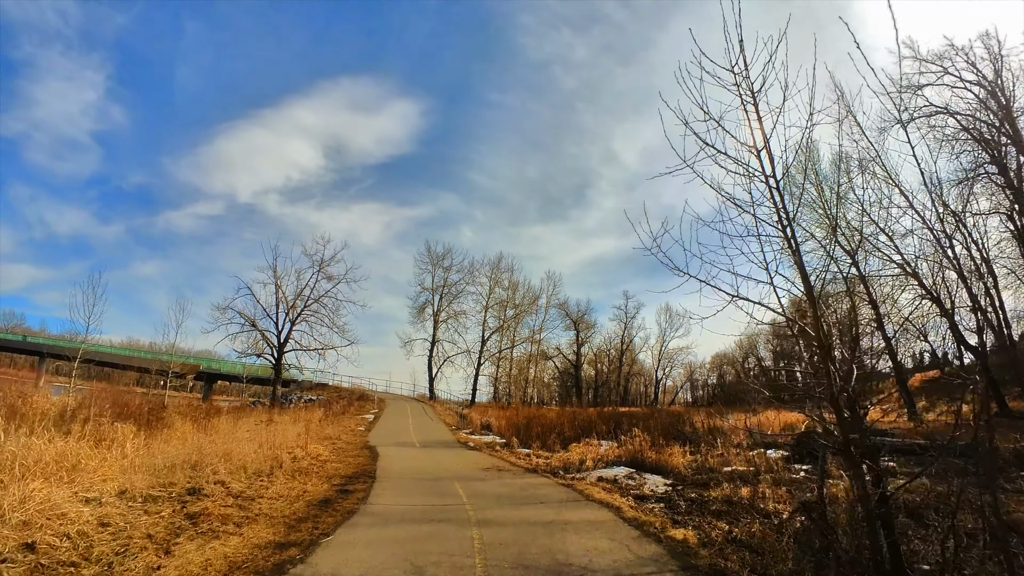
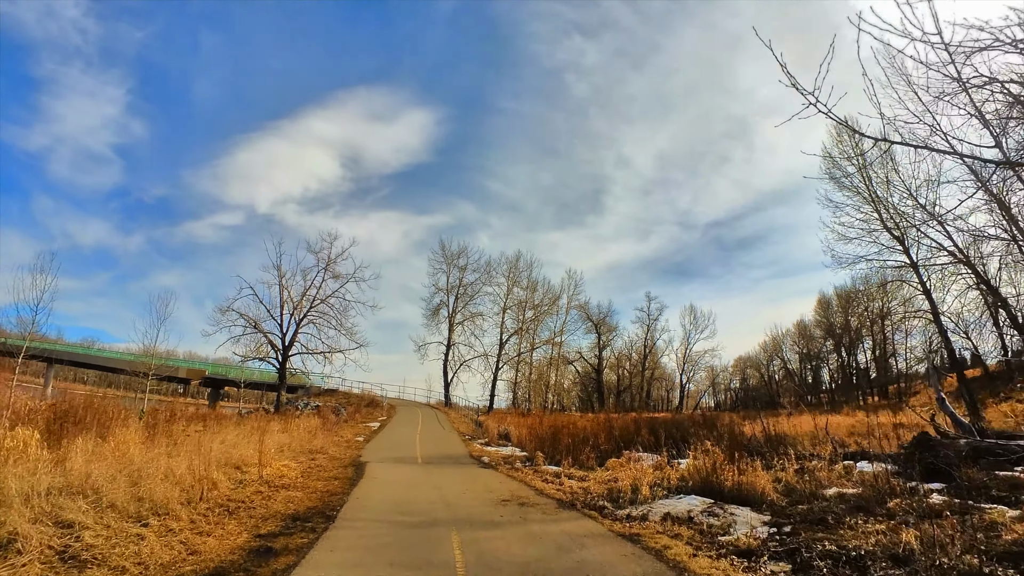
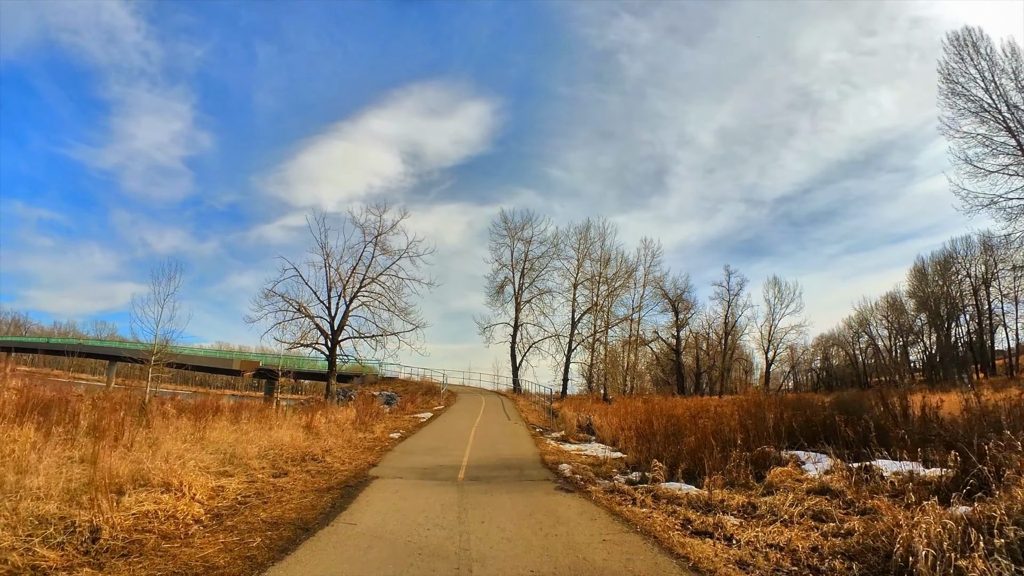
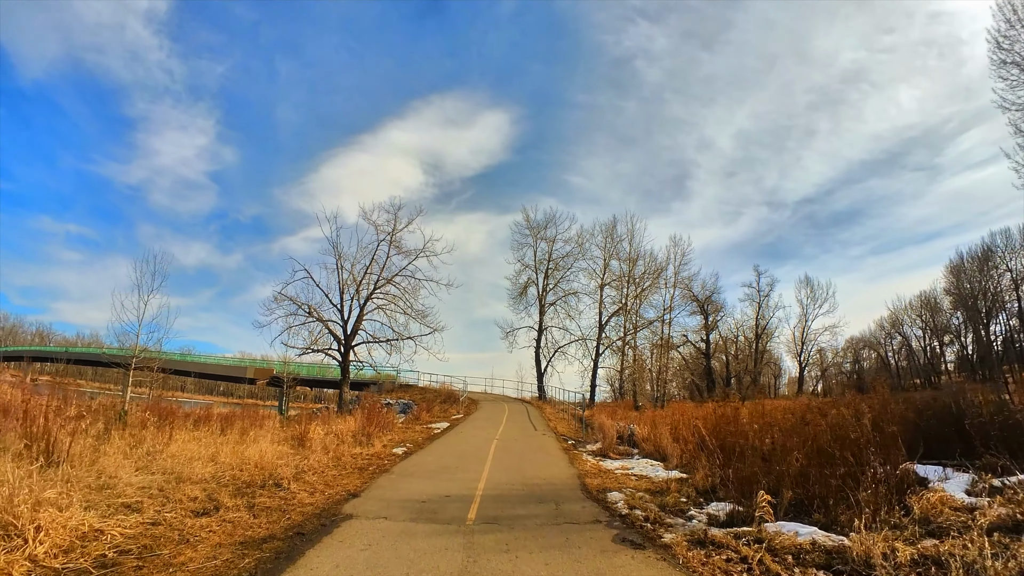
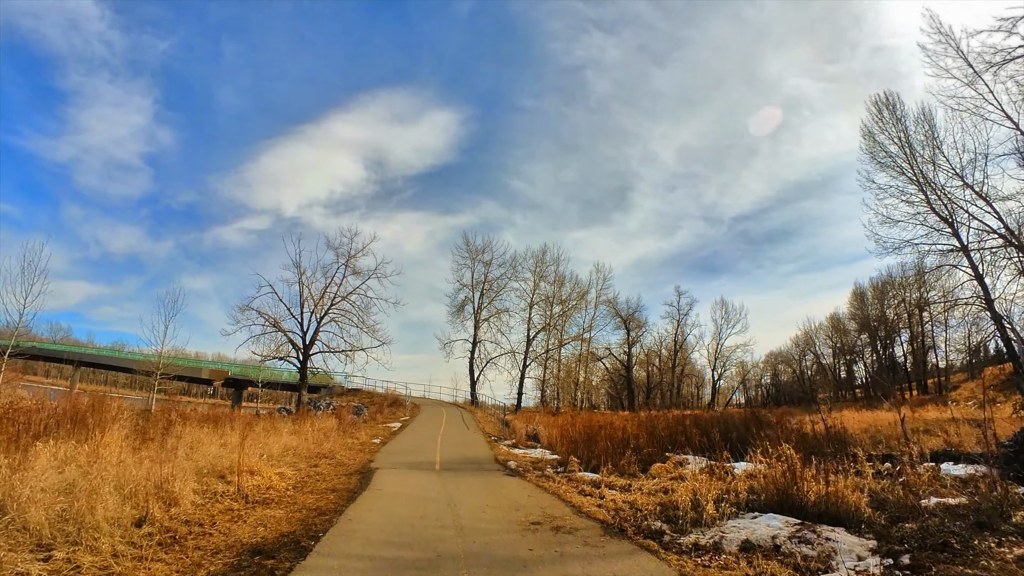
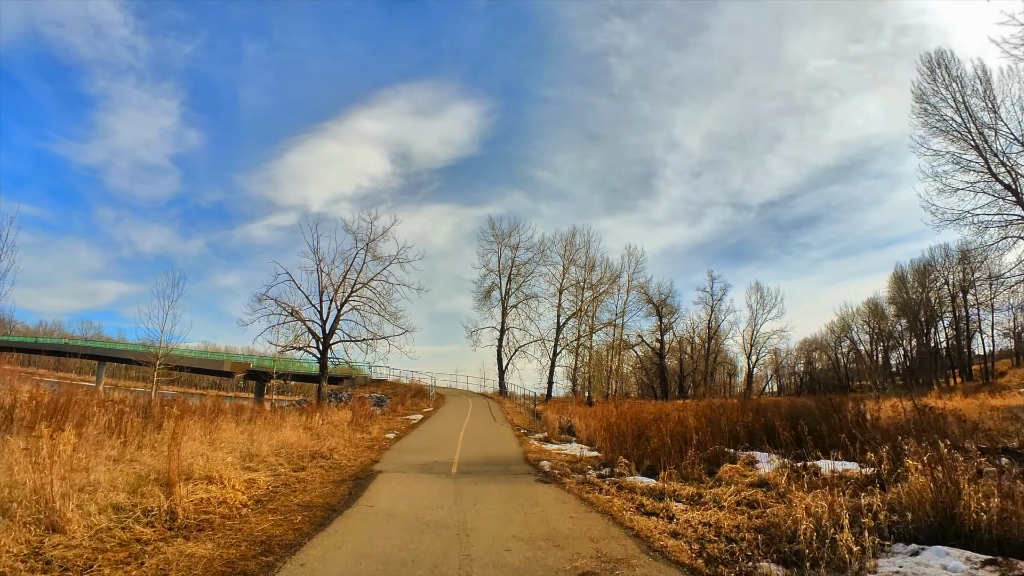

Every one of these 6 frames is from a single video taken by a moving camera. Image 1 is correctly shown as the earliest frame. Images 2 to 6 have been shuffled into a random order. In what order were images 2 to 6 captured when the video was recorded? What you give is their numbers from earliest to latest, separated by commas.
2, 5, 6, 3, 4
